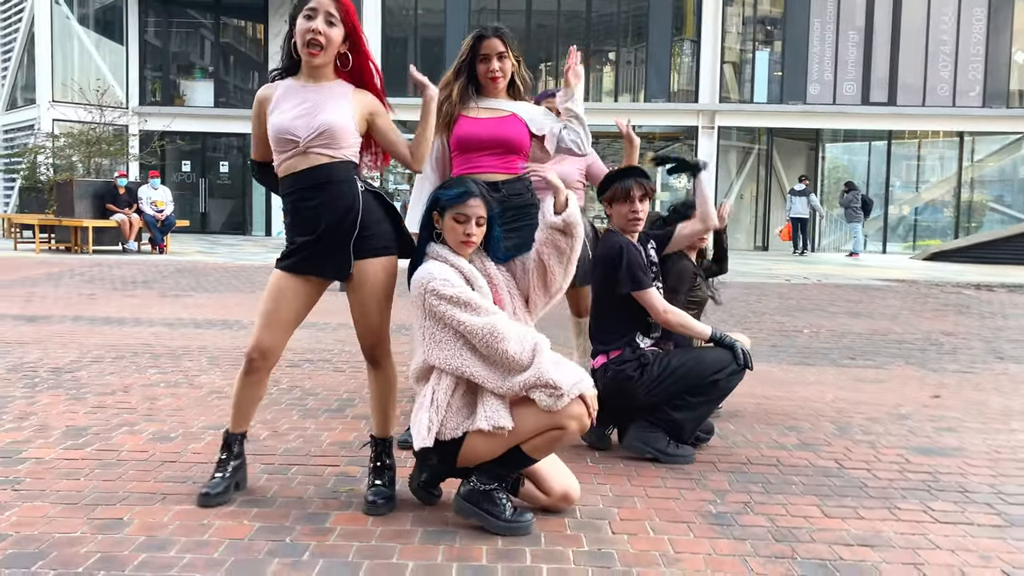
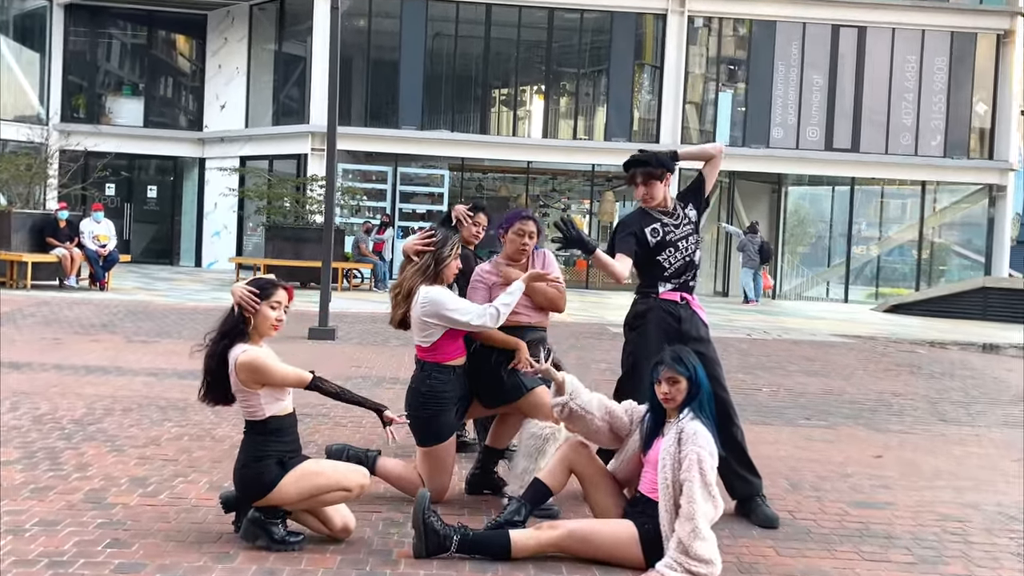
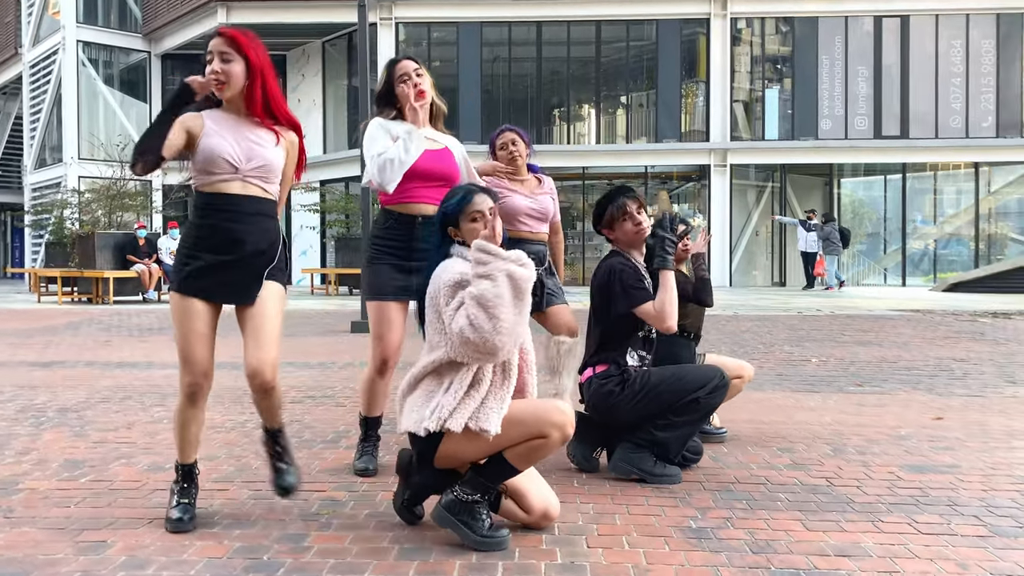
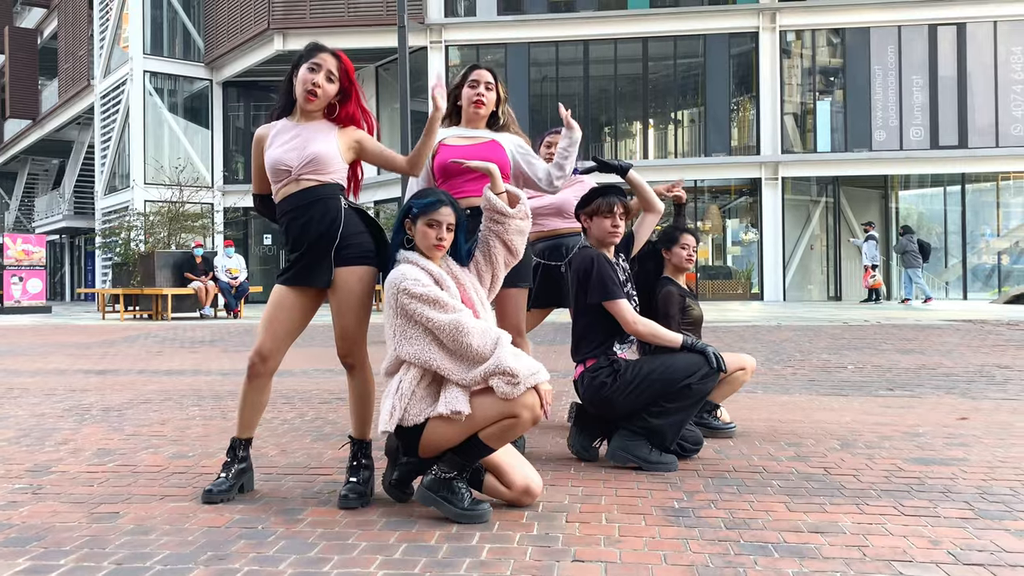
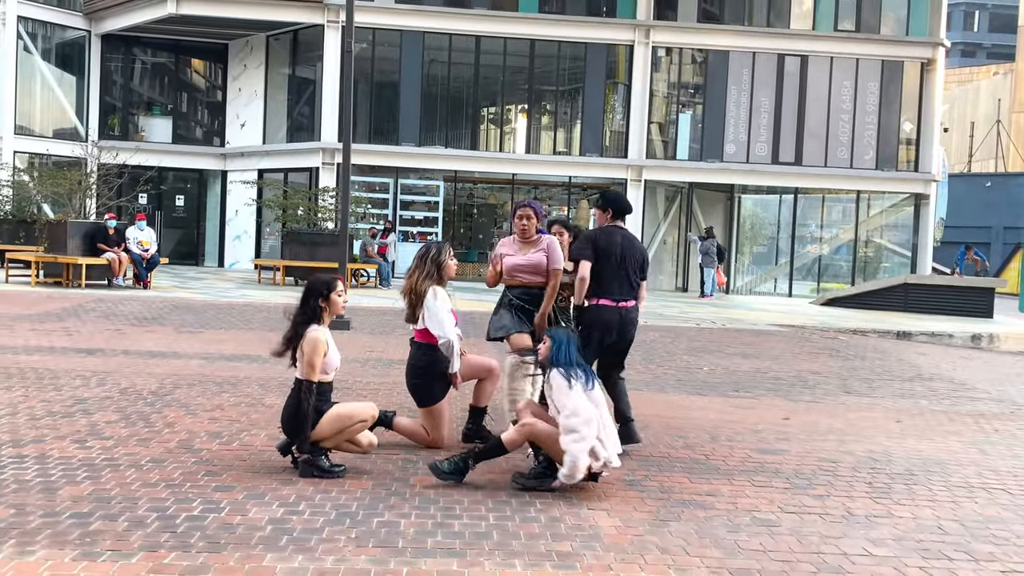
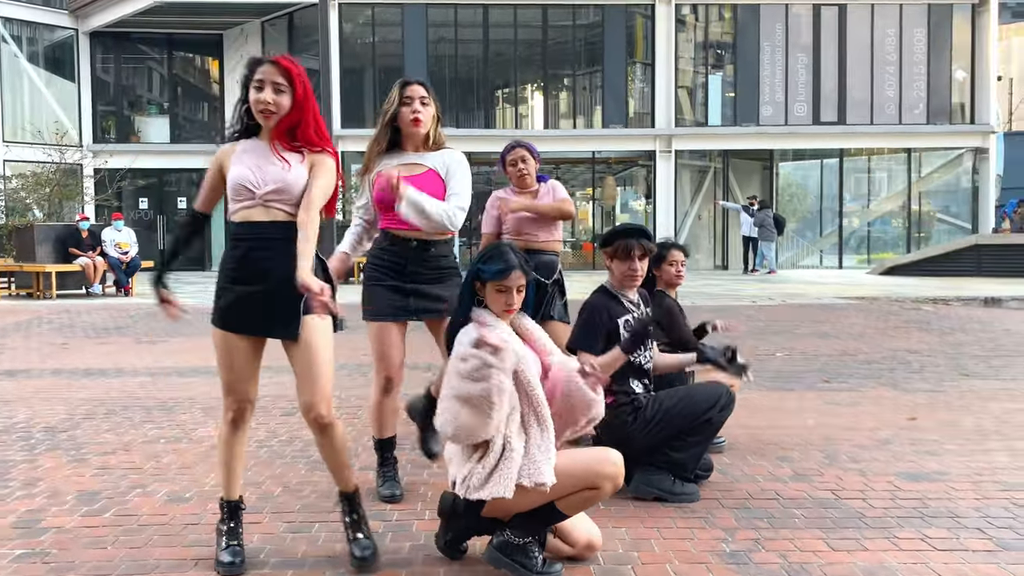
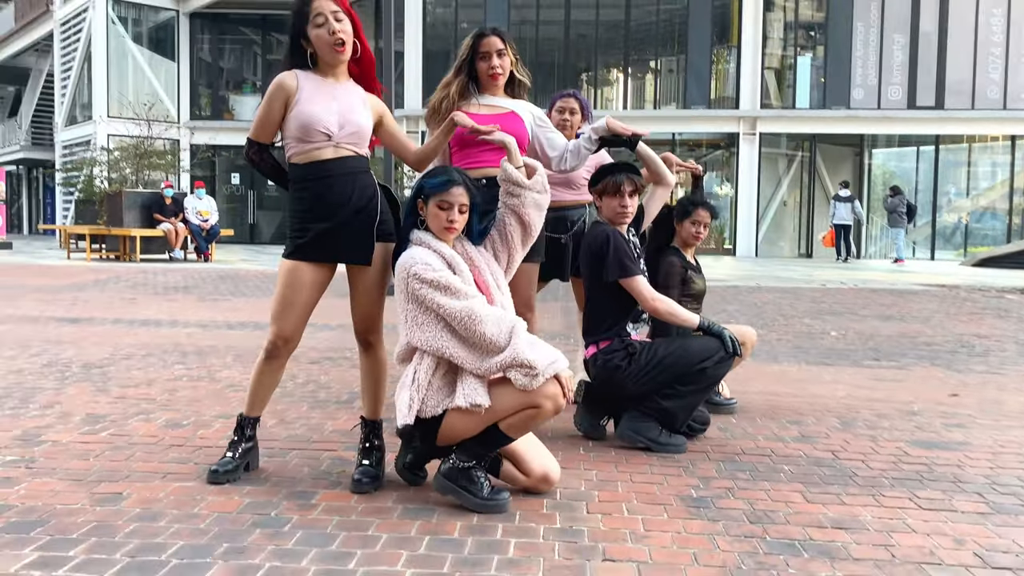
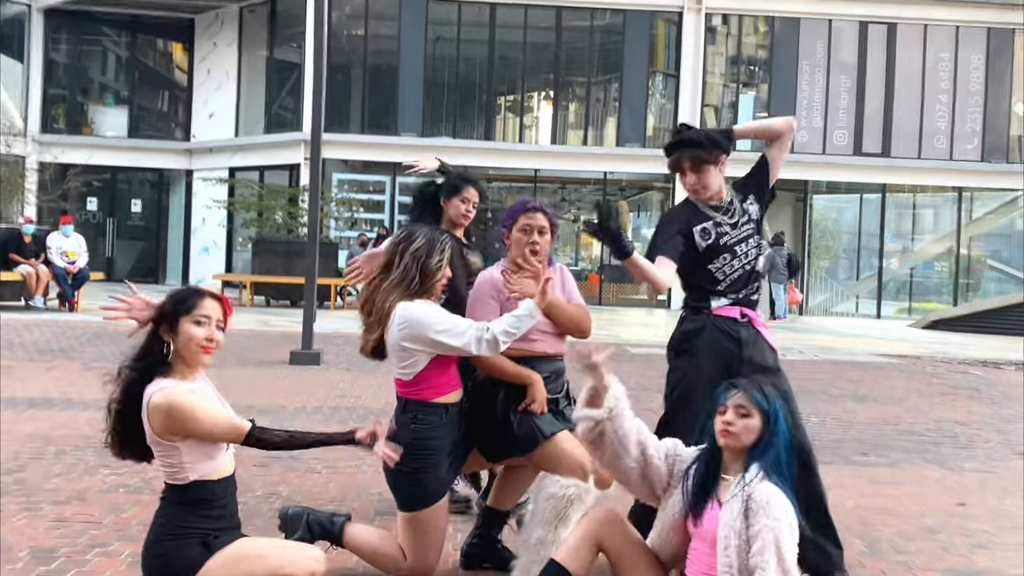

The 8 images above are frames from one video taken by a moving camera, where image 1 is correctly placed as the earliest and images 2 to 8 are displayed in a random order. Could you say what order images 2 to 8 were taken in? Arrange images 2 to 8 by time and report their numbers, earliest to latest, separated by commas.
7, 4, 3, 6, 5, 2, 8
